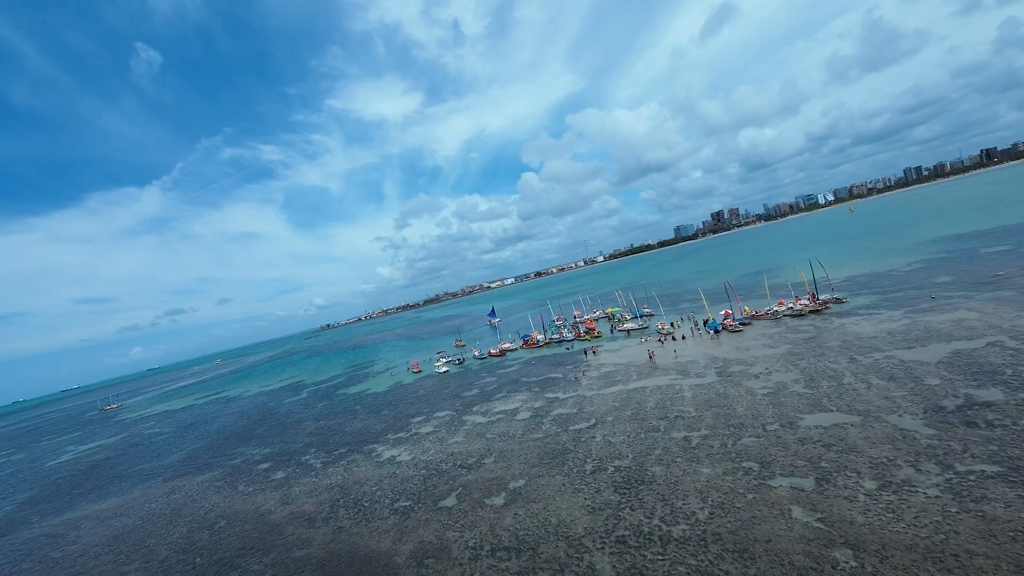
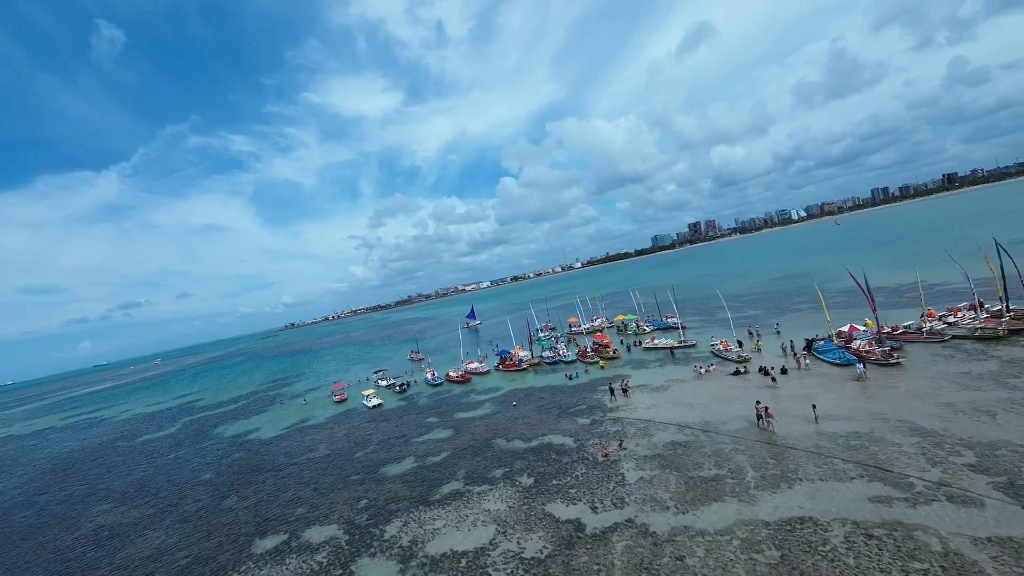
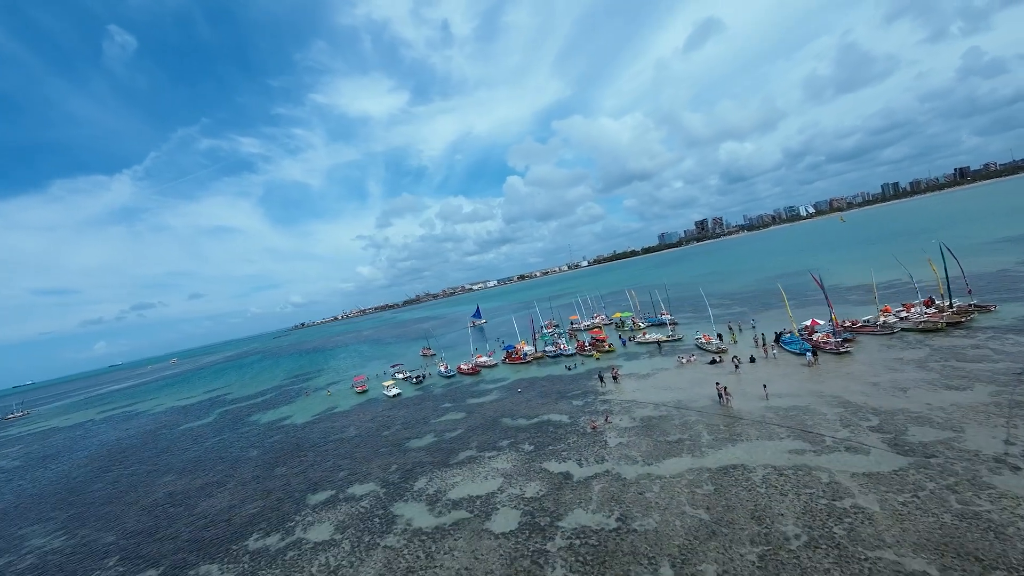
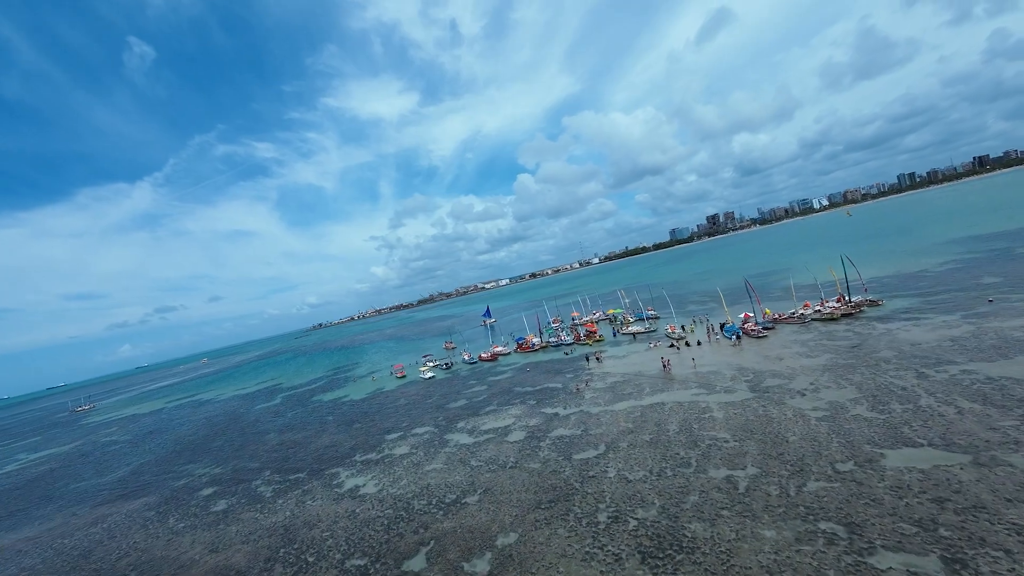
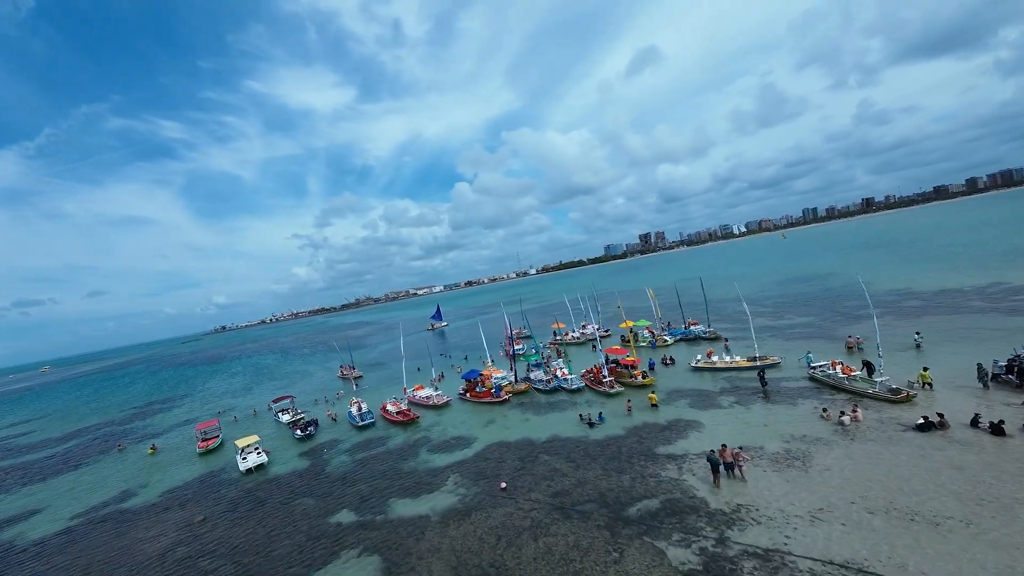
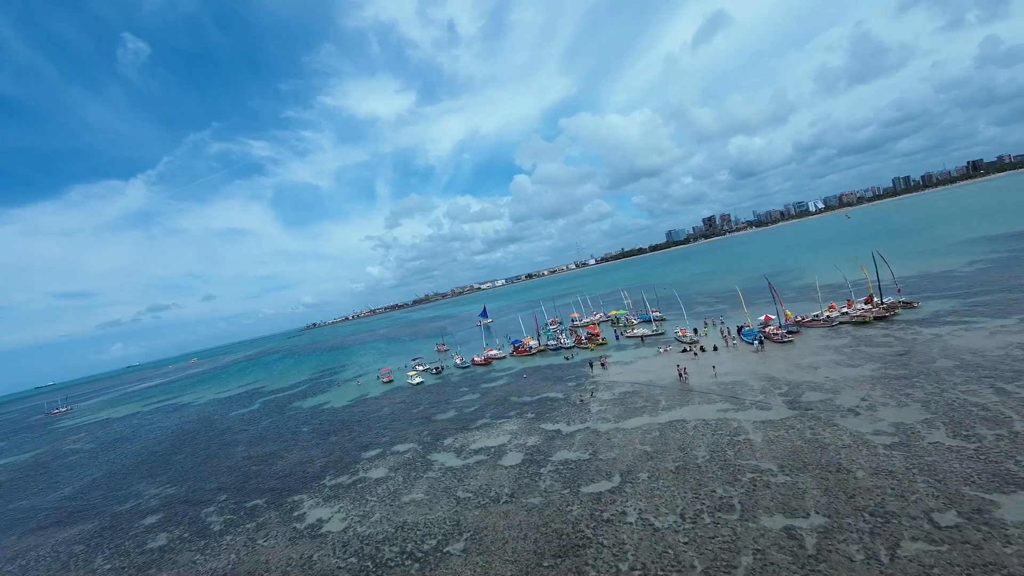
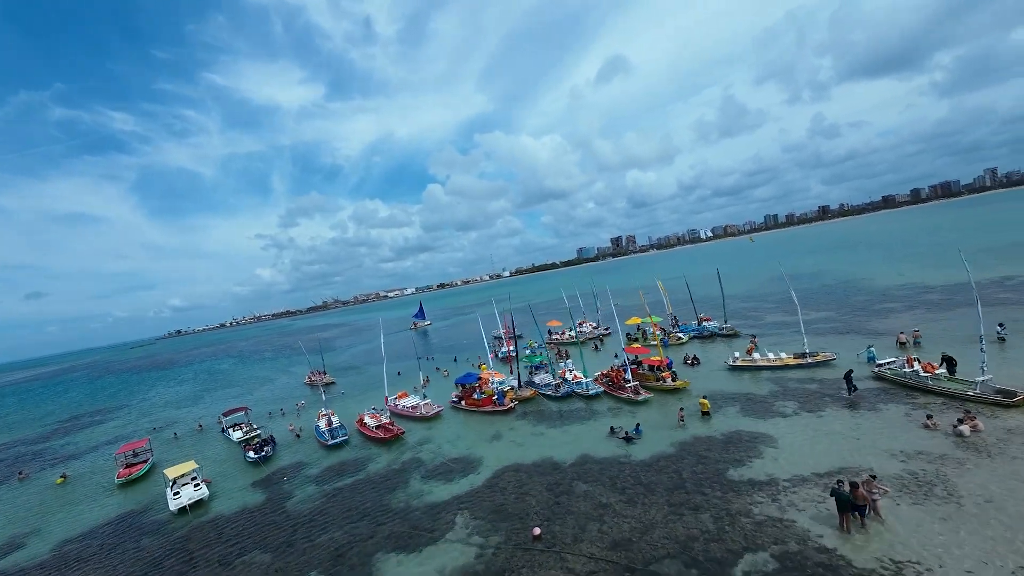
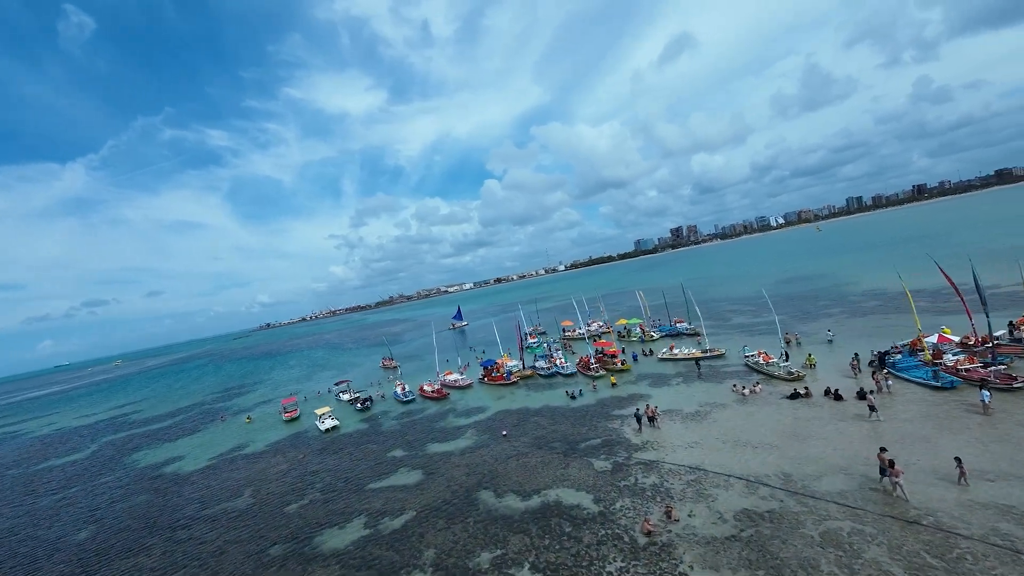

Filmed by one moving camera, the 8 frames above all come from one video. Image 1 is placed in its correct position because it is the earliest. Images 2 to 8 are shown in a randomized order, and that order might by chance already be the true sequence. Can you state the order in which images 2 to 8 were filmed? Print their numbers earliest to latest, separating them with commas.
4, 6, 3, 2, 8, 5, 7
